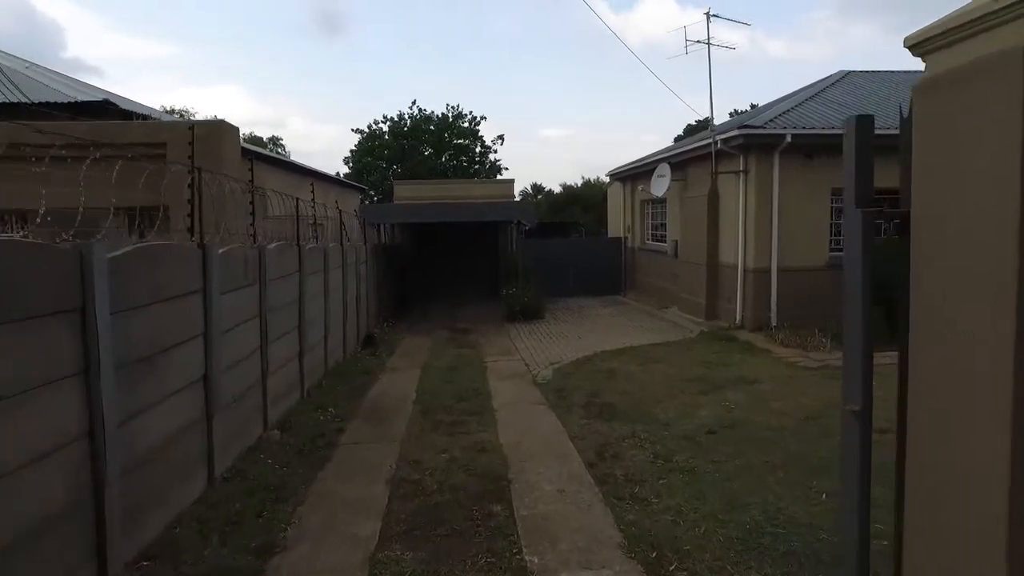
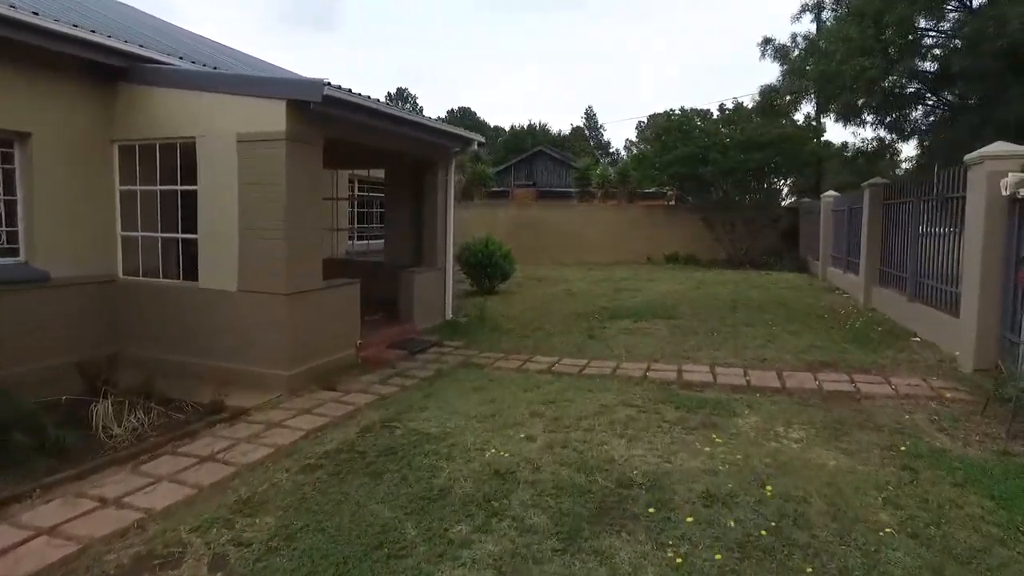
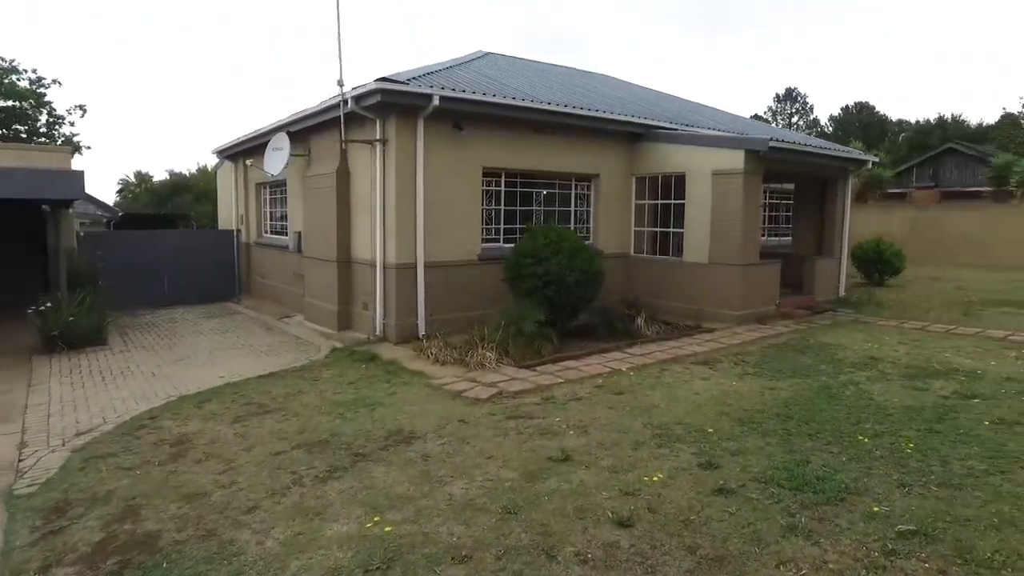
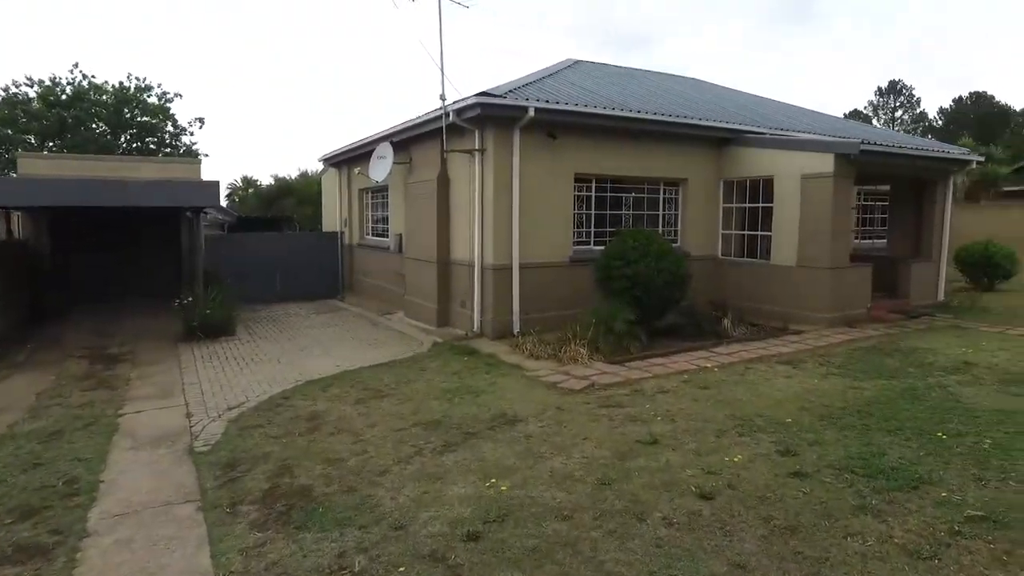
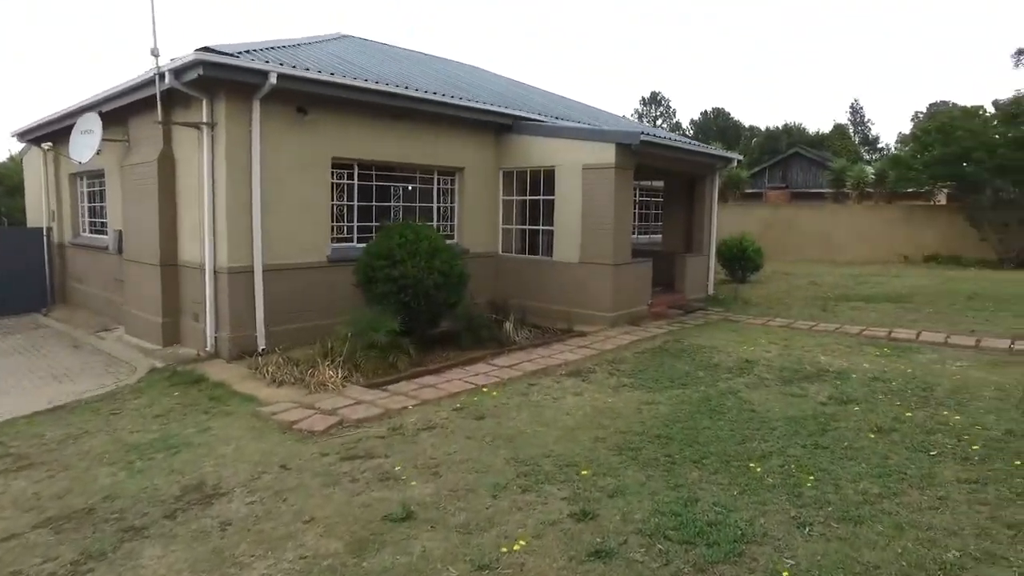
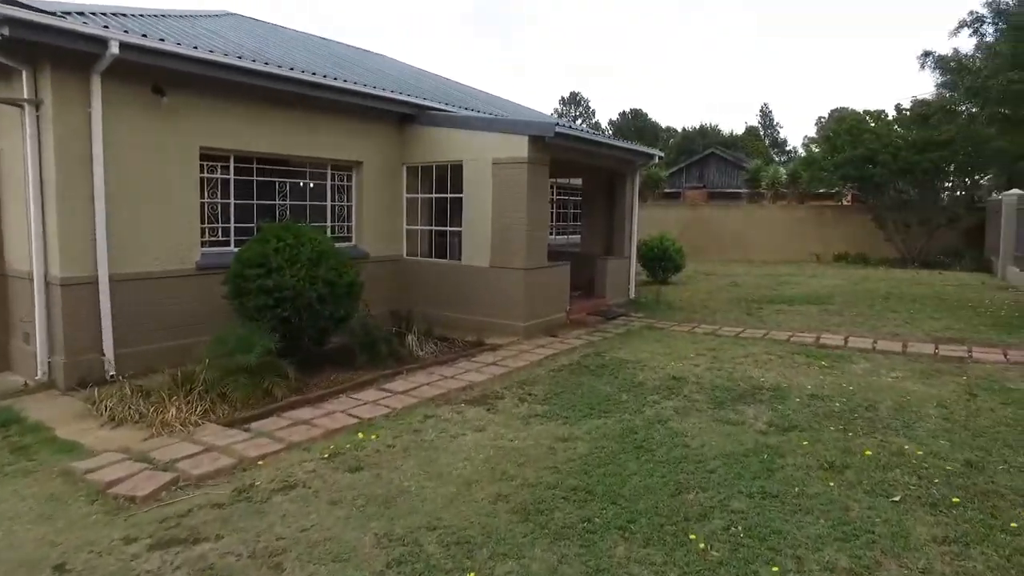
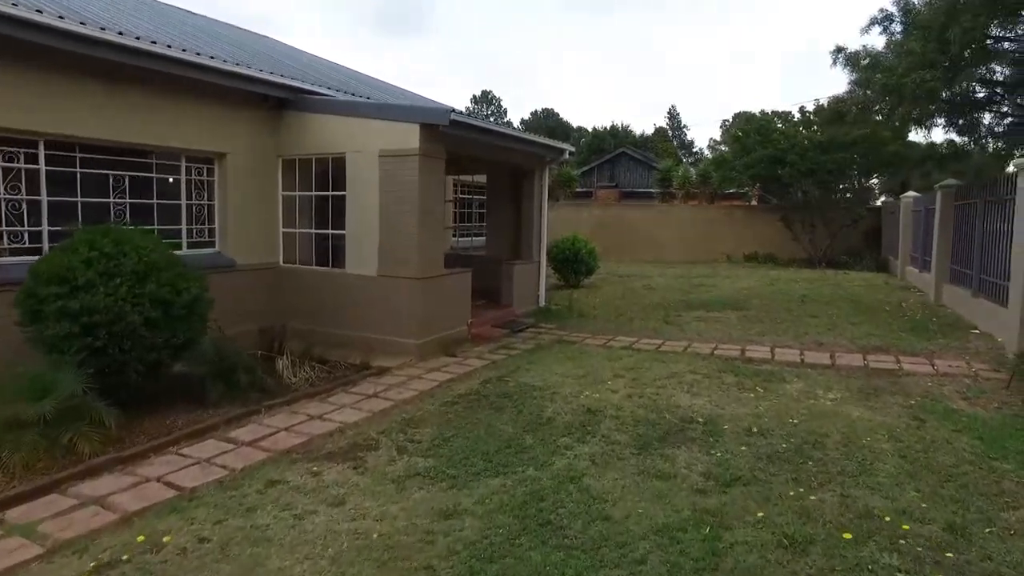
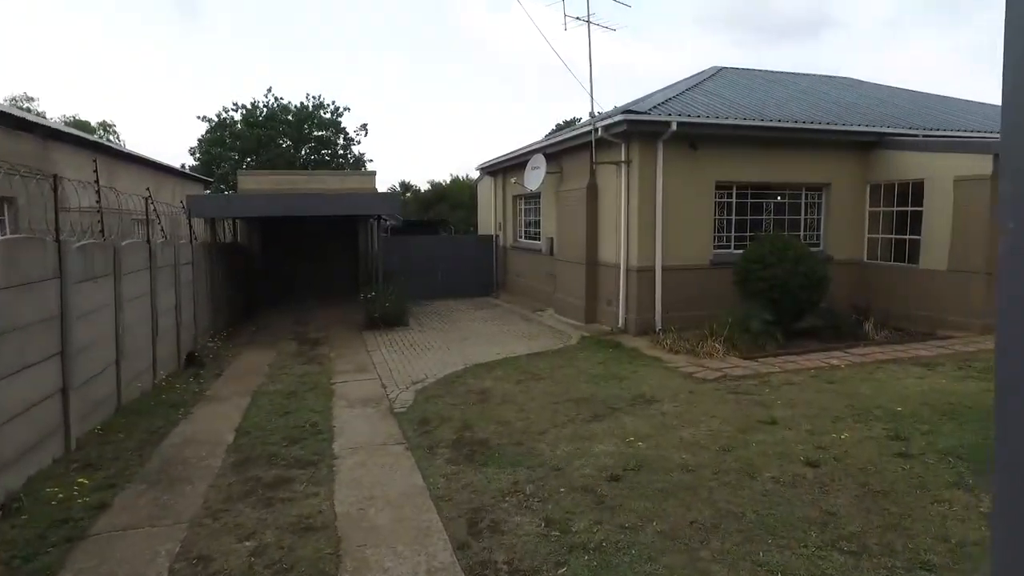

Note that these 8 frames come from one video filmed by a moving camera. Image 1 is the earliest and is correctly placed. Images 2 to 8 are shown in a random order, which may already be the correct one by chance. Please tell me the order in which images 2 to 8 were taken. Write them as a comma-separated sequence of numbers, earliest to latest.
8, 4, 3, 5, 6, 7, 2
